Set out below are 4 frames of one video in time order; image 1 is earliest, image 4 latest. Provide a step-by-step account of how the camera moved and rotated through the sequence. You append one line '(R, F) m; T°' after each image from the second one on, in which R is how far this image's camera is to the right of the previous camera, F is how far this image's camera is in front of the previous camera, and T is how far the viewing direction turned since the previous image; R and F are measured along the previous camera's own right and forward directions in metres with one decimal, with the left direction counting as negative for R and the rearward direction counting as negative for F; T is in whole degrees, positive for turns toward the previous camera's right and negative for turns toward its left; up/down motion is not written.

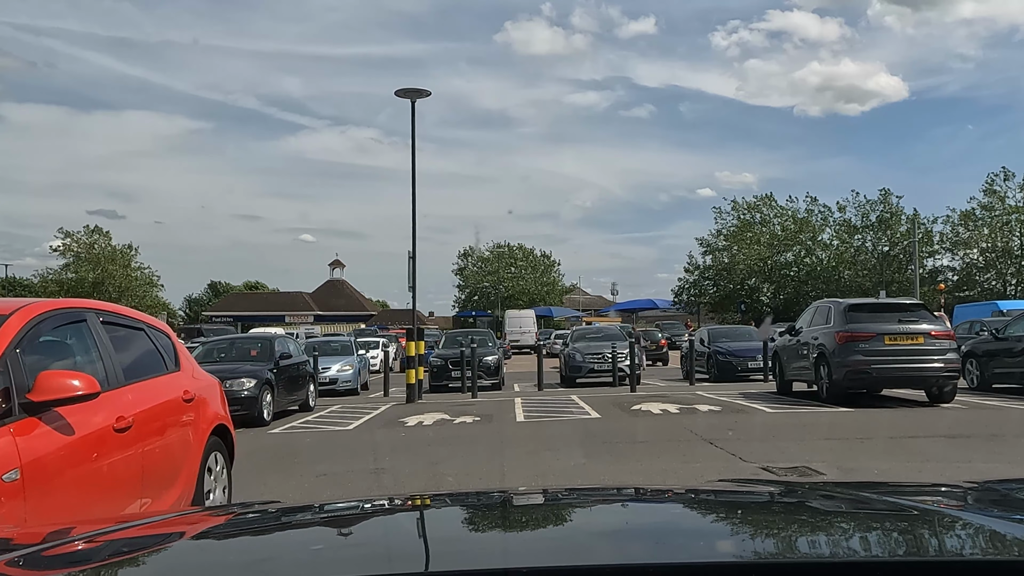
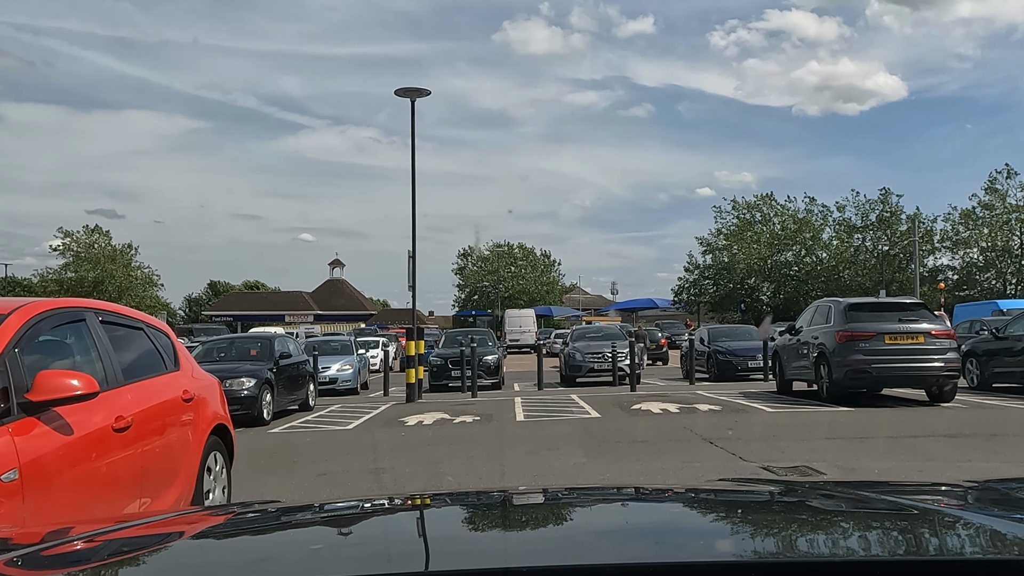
(0.0, 0.0) m; 0°
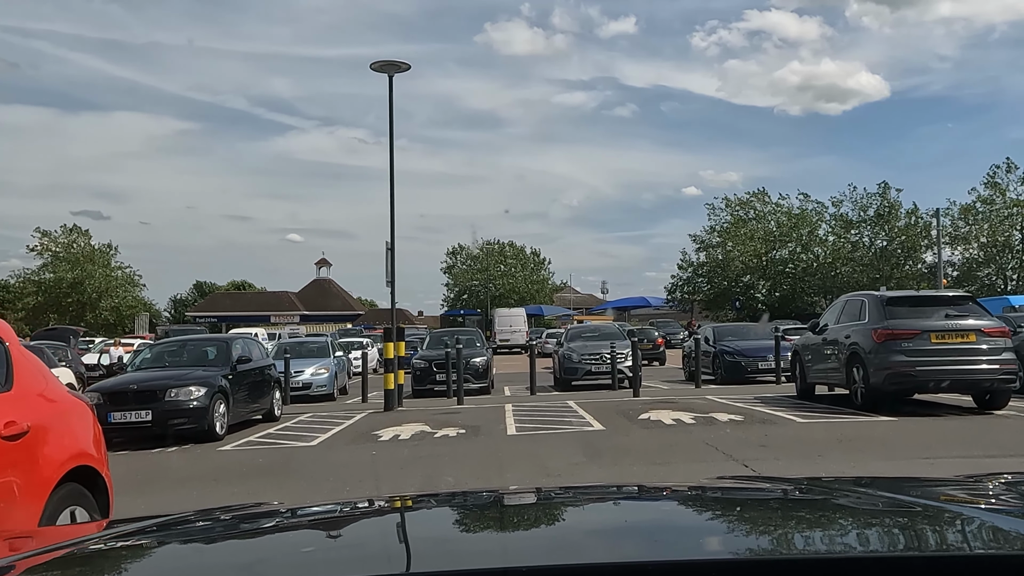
(0.0, +1.4) m; +1°
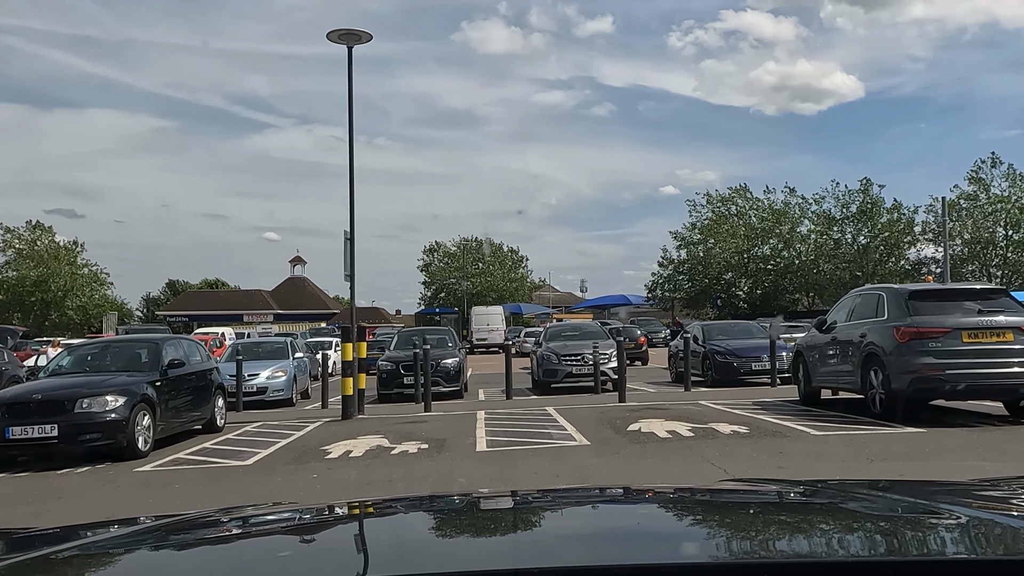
(+0.1, +1.2) m; +2°
